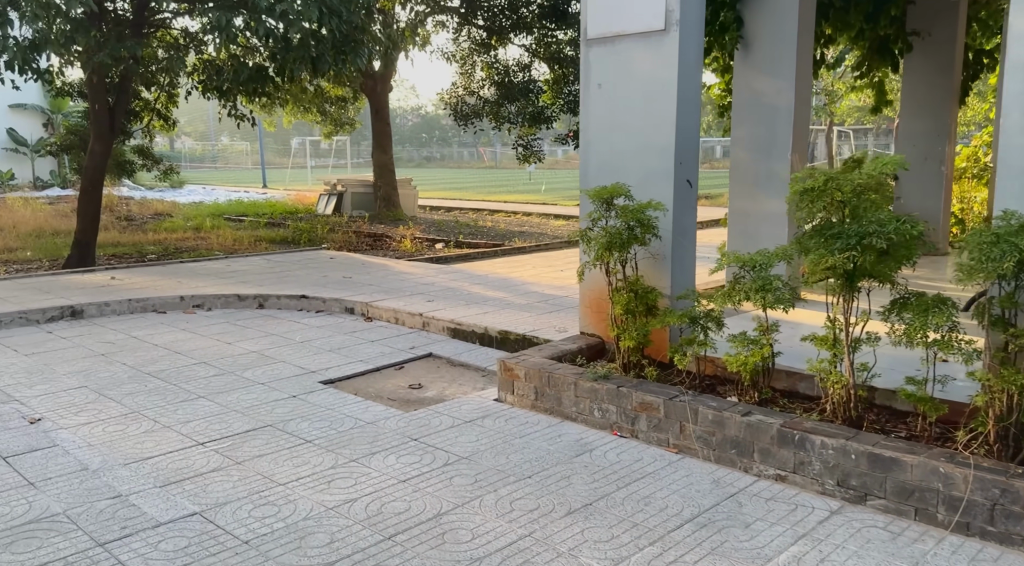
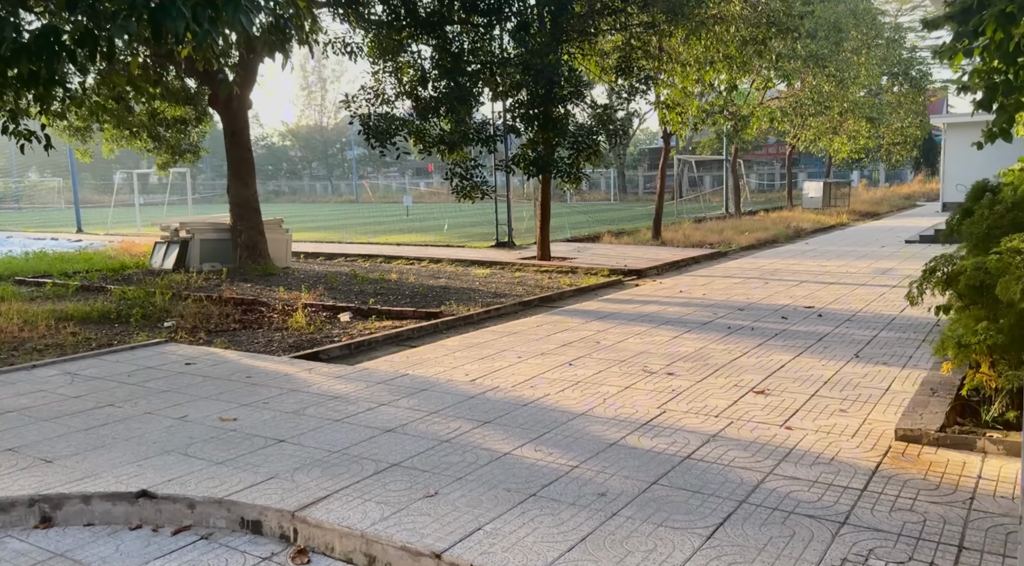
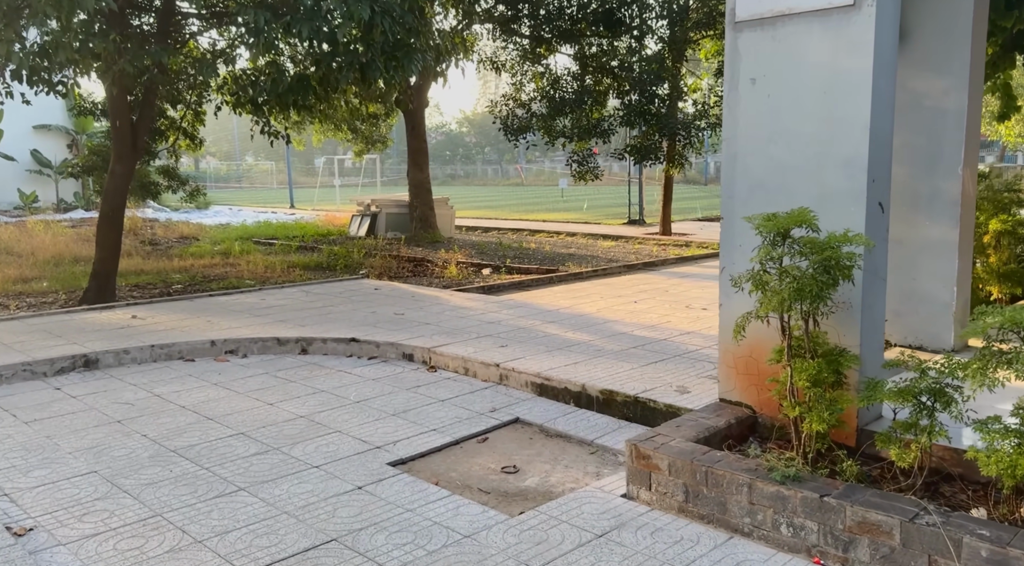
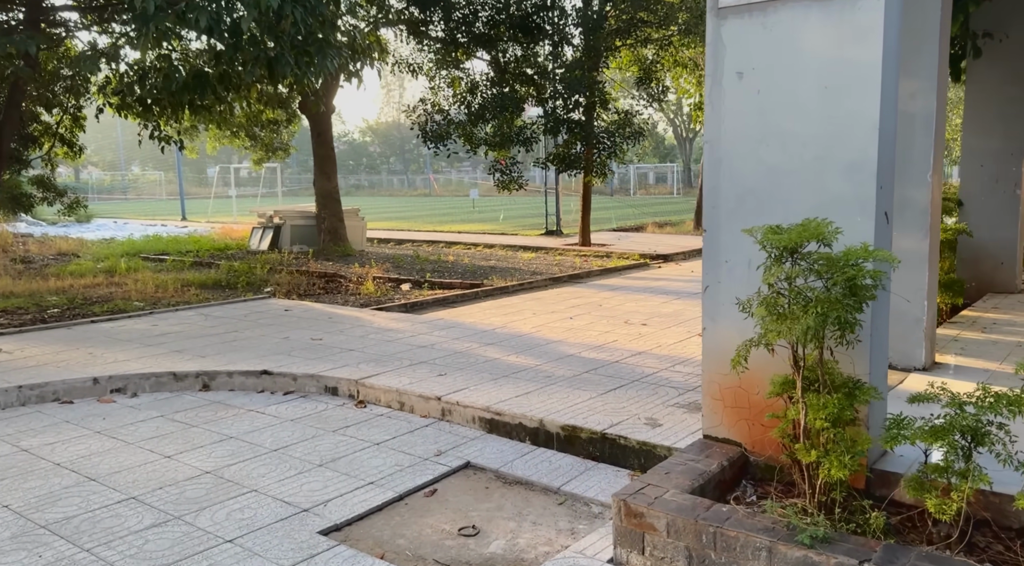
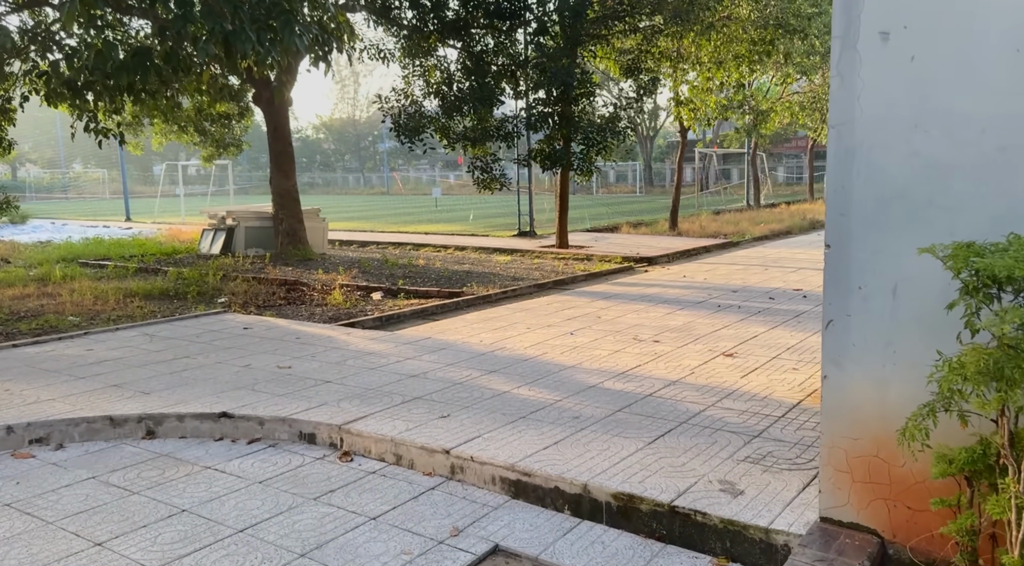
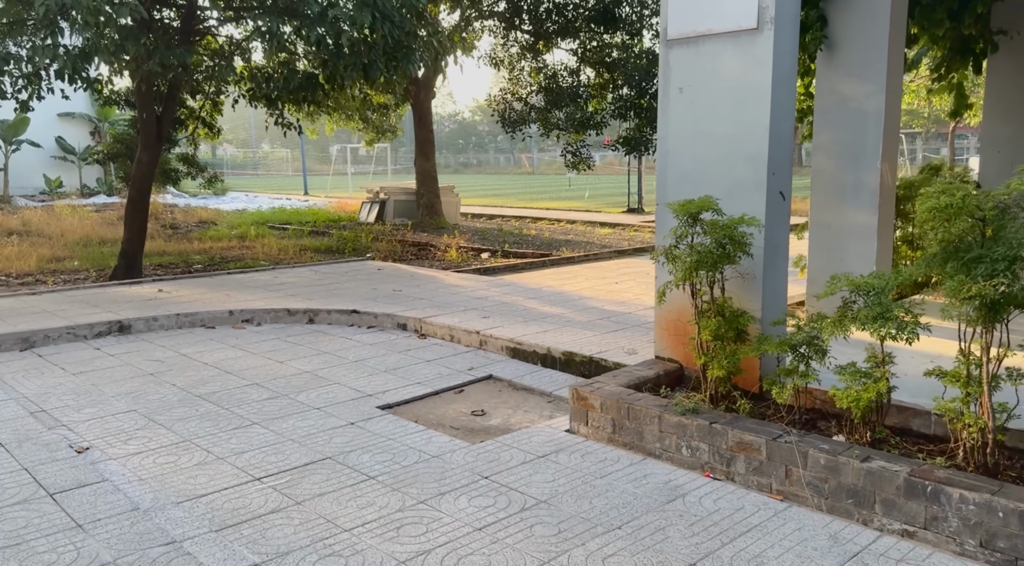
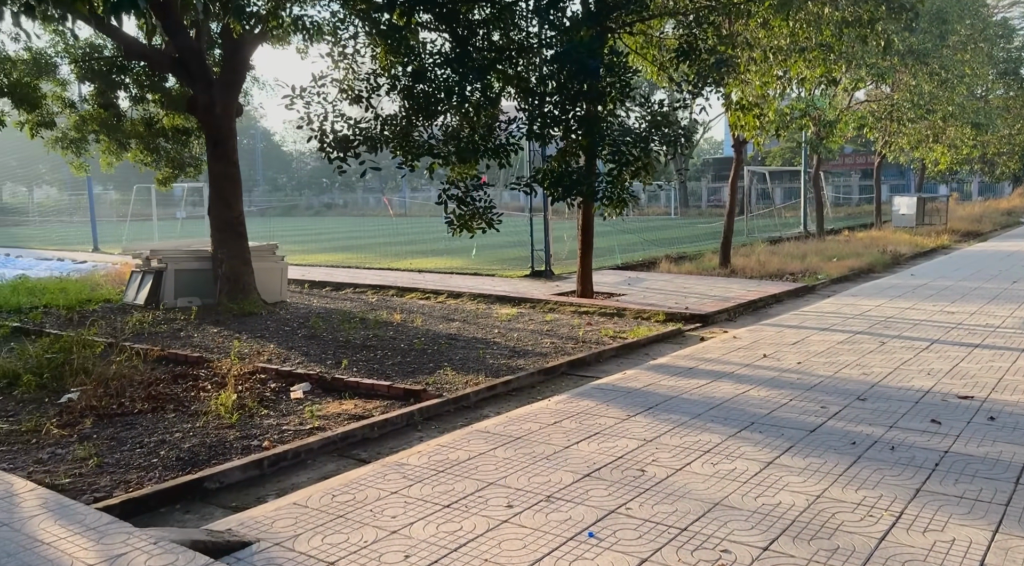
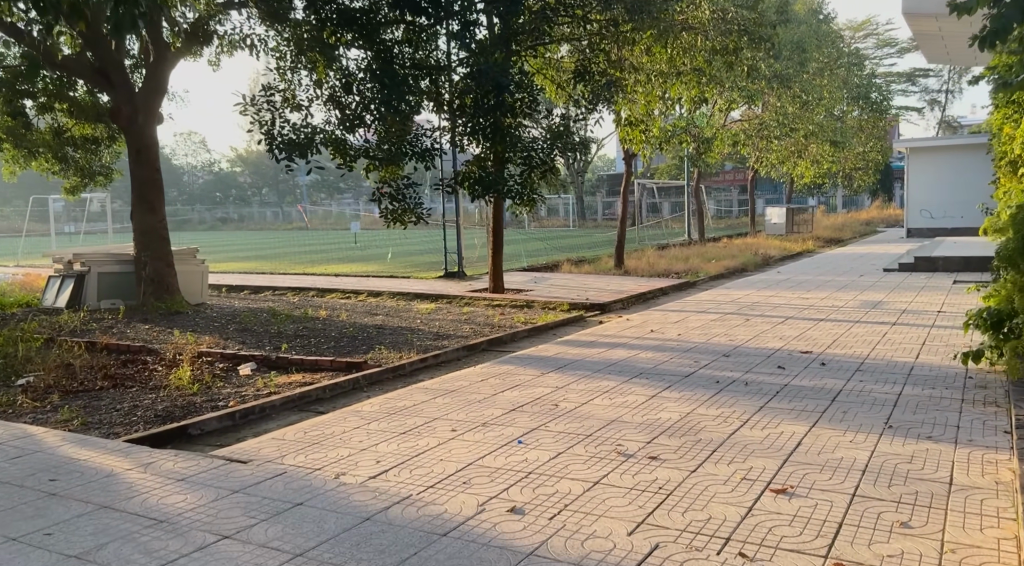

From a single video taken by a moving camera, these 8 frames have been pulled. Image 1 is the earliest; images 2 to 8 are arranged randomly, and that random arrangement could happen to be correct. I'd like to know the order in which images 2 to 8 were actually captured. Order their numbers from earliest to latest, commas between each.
6, 3, 4, 5, 2, 8, 7
